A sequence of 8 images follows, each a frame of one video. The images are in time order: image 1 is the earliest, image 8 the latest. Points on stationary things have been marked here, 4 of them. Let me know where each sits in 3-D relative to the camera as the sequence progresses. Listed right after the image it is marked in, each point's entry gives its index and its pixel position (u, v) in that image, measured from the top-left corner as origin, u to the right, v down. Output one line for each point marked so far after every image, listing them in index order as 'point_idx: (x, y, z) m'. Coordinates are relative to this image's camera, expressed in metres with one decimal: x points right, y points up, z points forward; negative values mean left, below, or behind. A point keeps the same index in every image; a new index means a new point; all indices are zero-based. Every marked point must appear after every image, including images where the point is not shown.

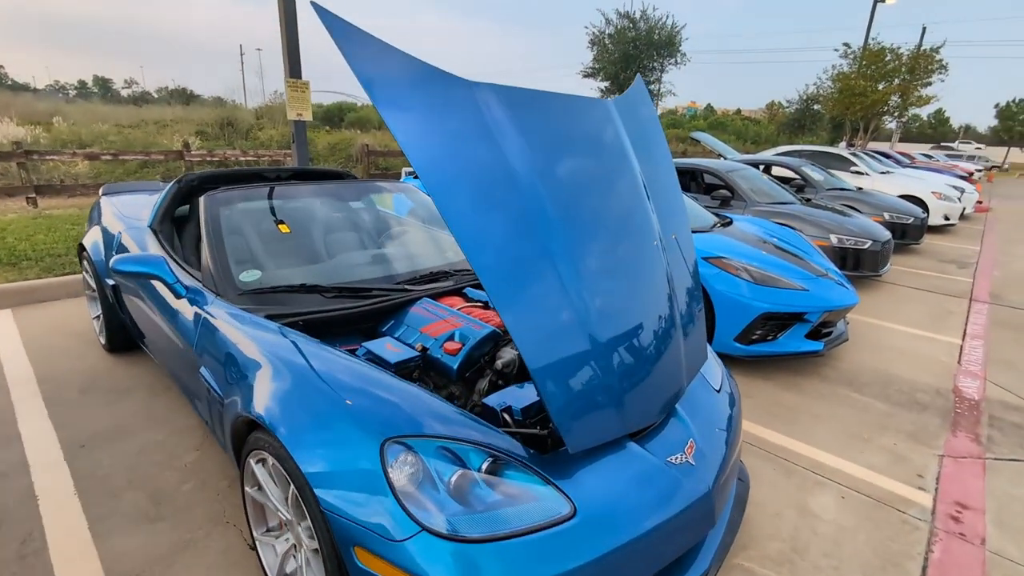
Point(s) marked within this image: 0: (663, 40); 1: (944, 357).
0: (+4.2, +6.8, +14.1) m
1: (+3.9, -0.6, +4.6) m
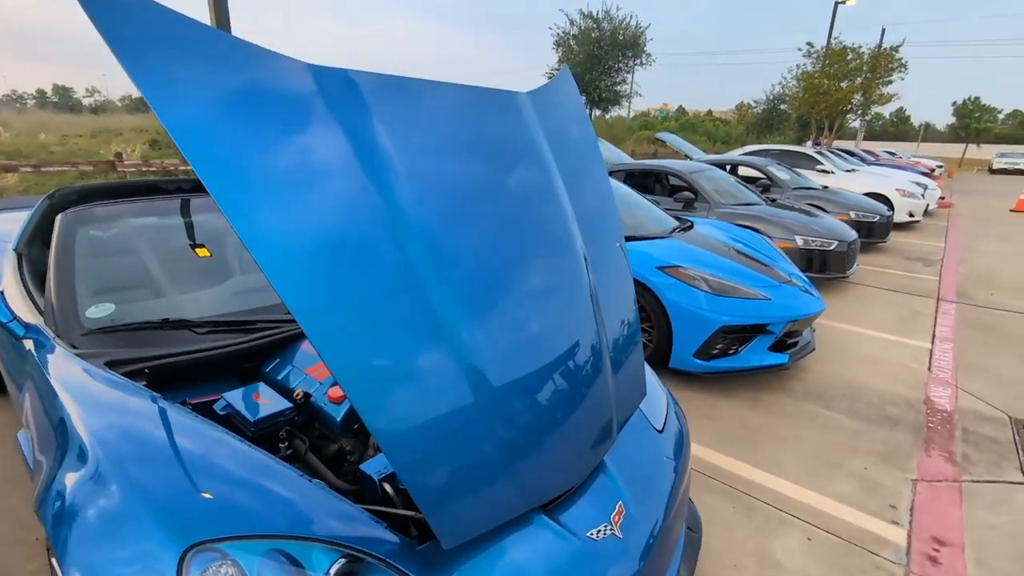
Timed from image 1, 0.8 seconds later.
0: (+3.1, +6.7, +14.0) m
1: (+3.5, -0.7, +4.4) m
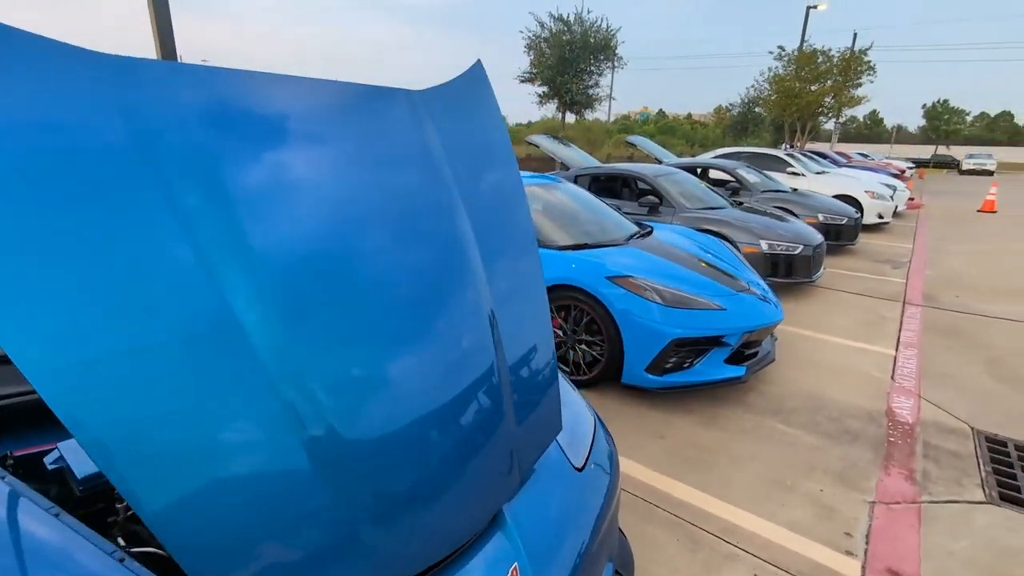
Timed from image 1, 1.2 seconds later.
0: (+2.3, +6.6, +13.9) m
1: (+3.1, -0.7, +4.3) m
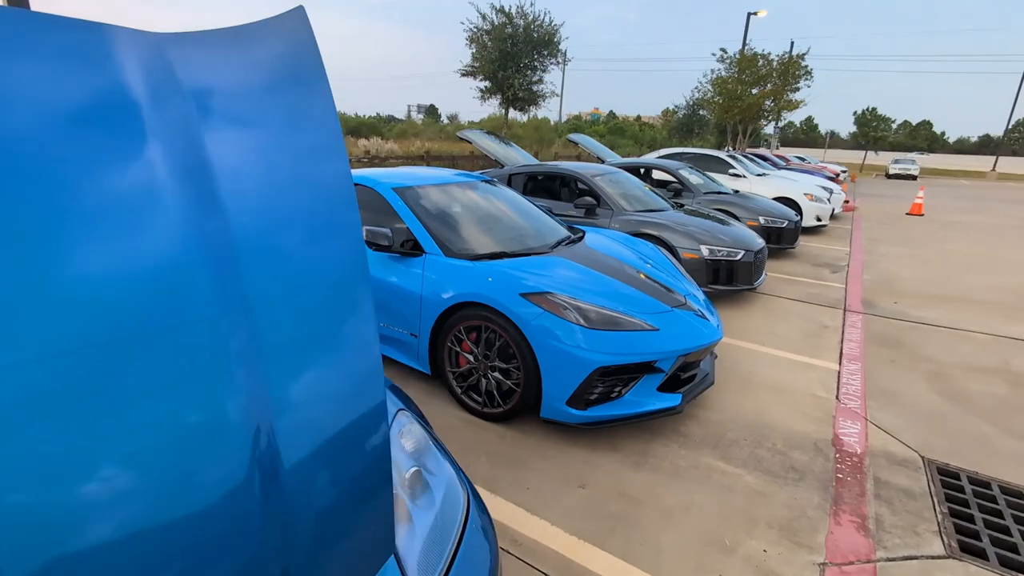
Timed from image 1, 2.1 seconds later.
0: (+0.8, +6.5, +13.4) m
1: (+2.4, -0.8, +4.0) m
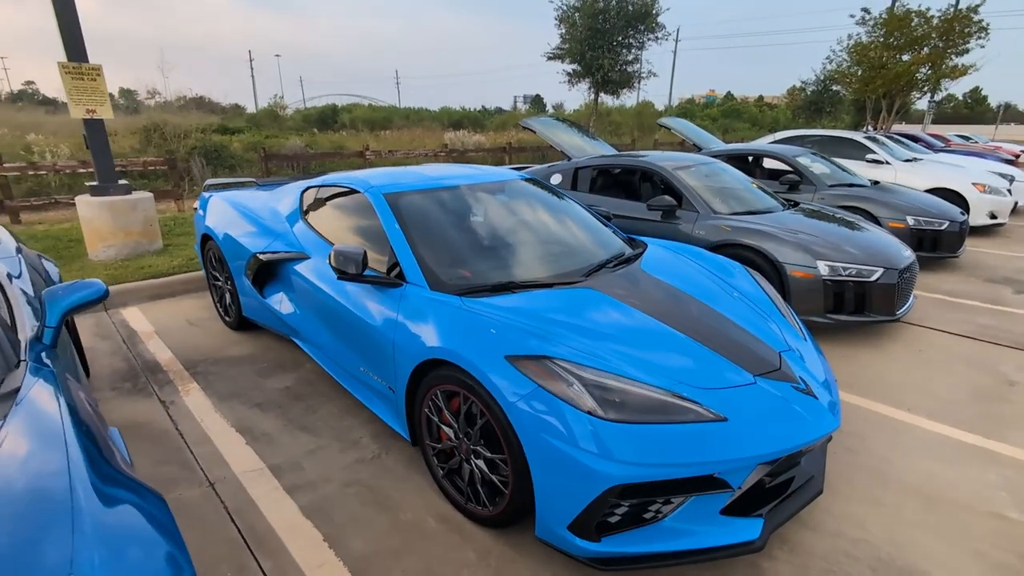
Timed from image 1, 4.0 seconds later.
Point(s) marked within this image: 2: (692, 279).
0: (+2.9, +6.5, +11.9) m
1: (+2.5, -1.1, +2.5) m
2: (+1.0, +0.1, +3.0) m
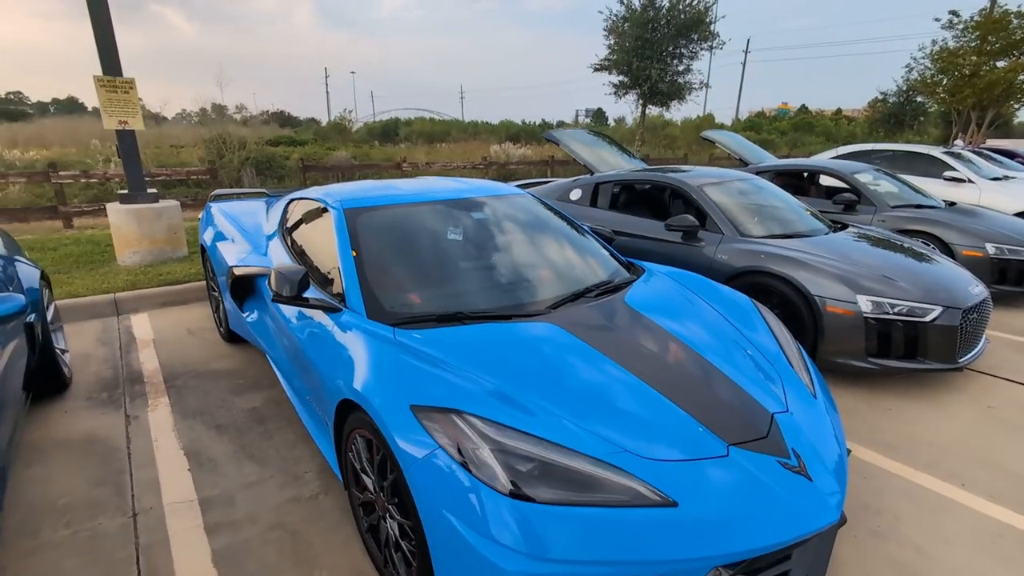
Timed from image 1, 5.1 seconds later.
0: (+4.0, +6.0, +11.4) m
1: (+2.2, -1.3, +1.9) m
2: (+0.8, -0.1, +2.6) m
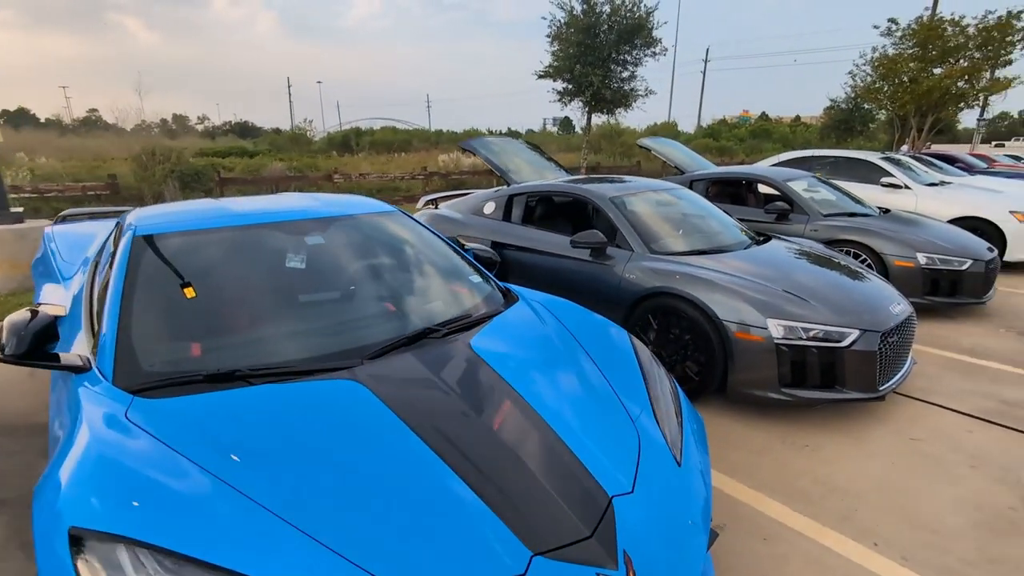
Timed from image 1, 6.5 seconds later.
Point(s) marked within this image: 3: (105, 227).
0: (+2.7, +5.7, +11.2) m
1: (+1.5, -1.4, +1.5) m
2: (+0.1, -0.3, +2.1) m
3: (-2.9, +0.4, +3.7) m
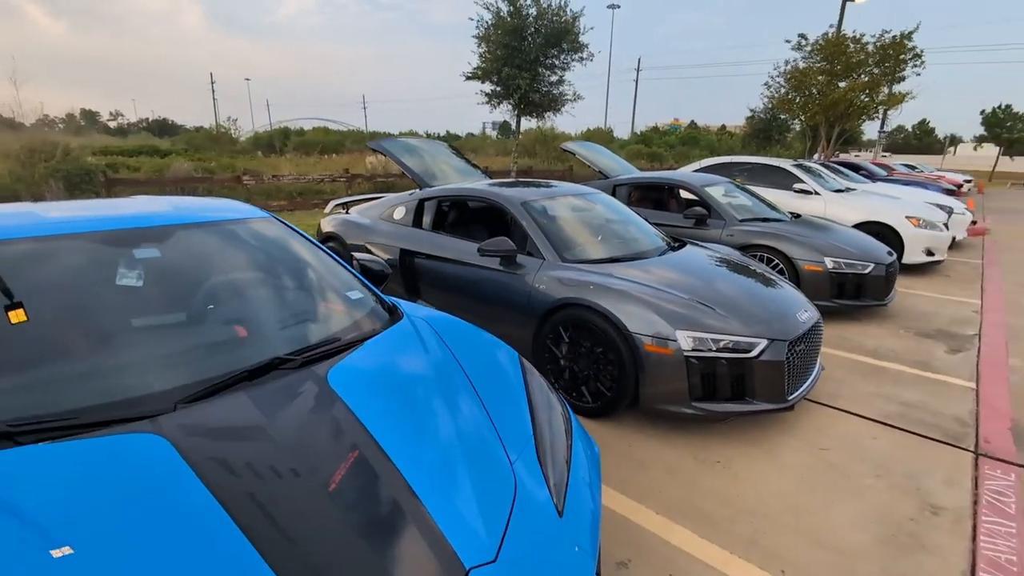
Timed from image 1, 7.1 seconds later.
0: (+1.1, +5.6, +11.2) m
1: (+1.1, -1.5, +1.4) m
2: (-0.4, -0.4, +1.8) m
3: (-3.5, +0.3, +3.0) m
